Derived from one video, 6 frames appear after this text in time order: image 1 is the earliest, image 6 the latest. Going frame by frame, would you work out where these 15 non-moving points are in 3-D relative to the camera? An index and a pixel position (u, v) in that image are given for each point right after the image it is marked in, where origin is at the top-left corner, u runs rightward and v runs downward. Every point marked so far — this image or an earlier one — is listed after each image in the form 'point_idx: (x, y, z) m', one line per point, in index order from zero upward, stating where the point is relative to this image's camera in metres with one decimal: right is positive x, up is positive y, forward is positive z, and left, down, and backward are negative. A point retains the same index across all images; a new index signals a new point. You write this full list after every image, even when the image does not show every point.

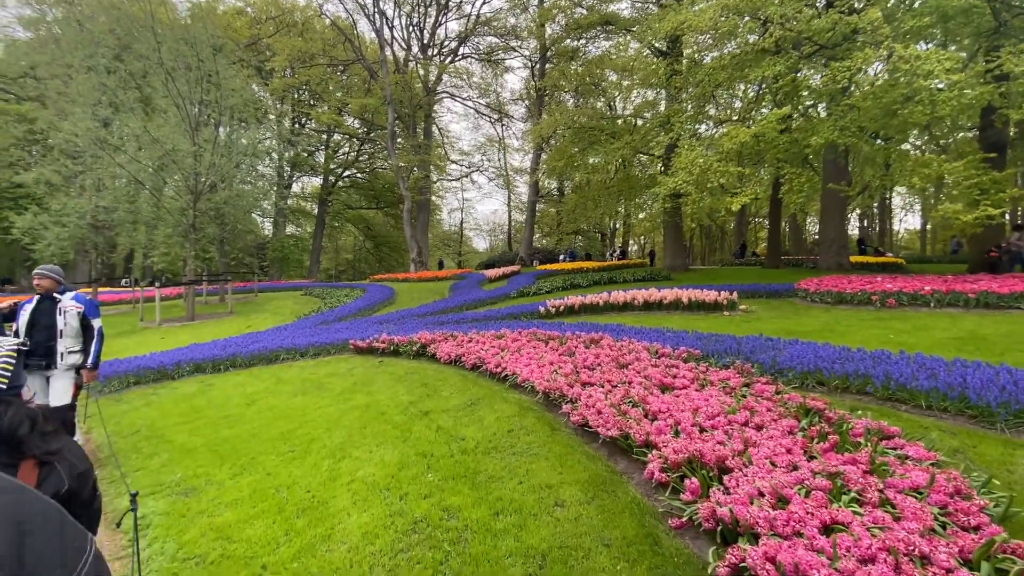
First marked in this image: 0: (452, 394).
0: (-0.8, -1.5, +6.5) m
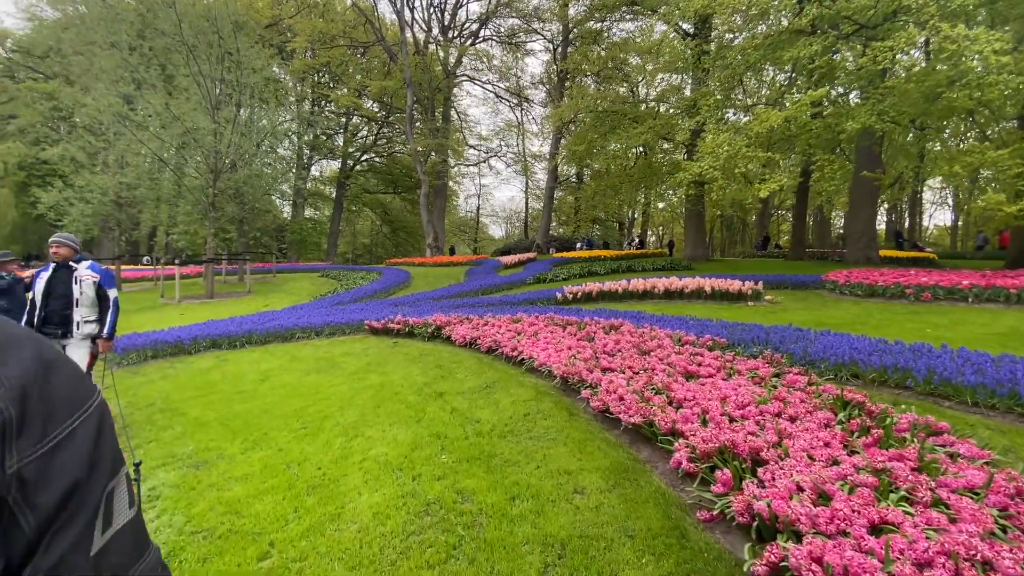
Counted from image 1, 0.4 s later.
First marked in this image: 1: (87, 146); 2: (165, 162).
0: (-0.6, -1.2, +6.4) m
1: (-17.1, +5.7, +19.0) m
2: (-12.4, +4.5, +16.8) m
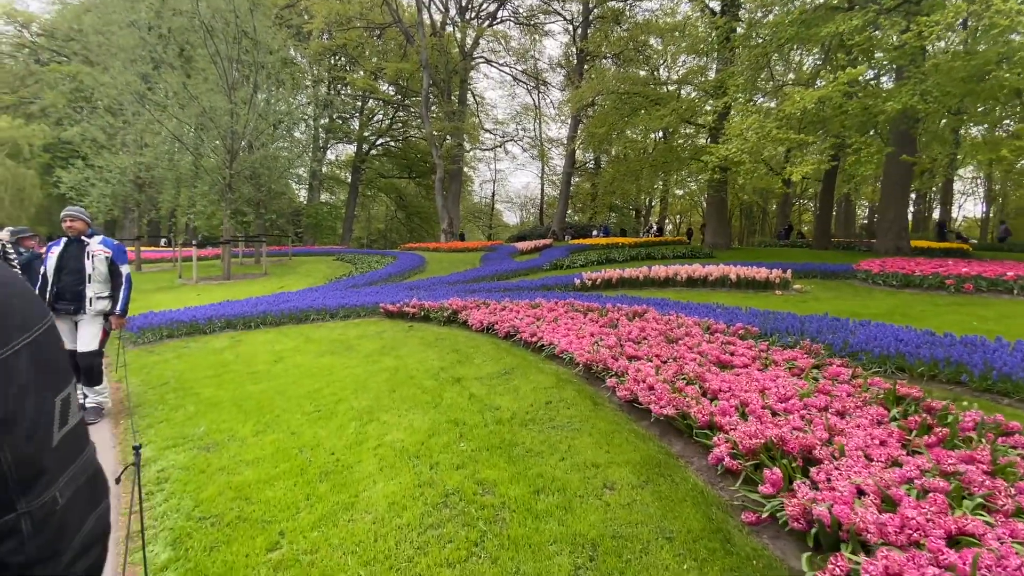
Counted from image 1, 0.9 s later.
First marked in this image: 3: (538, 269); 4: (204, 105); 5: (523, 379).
0: (-0.4, -1.0, +6.2) m
1: (-16.4, +6.5, +19.0) m
2: (-11.7, +5.2, +16.7) m
3: (+0.9, +0.7, +16.2) m
4: (-10.6, +6.3, +16.2) m
5: (+0.1, -1.0, +5.4) m
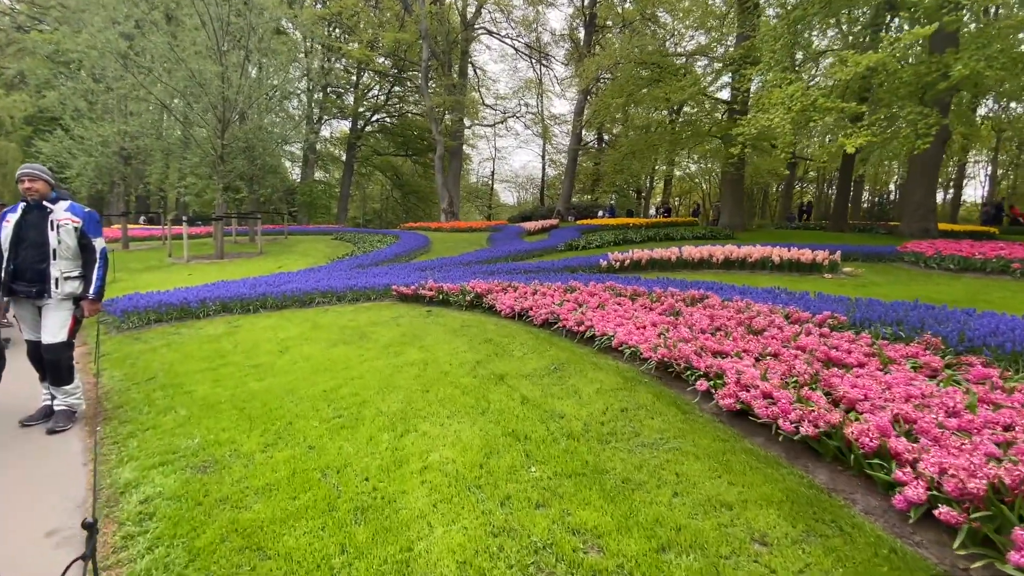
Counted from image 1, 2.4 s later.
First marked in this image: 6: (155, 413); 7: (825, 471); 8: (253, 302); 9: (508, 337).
0: (+0.2, -0.7, +5.3) m
1: (-16.0, +7.3, +17.7) m
2: (-11.3, +5.9, +15.5) m
3: (+1.3, +1.3, +15.3) m
4: (-10.2, +6.9, +14.9) m
5: (+0.7, -0.9, +4.5) m
6: (-3.3, -1.2, +4.3) m
7: (+1.9, -1.1, +2.8) m
8: (-4.5, -0.2, +8.2) m
9: (0.0, -0.6, +5.9) m
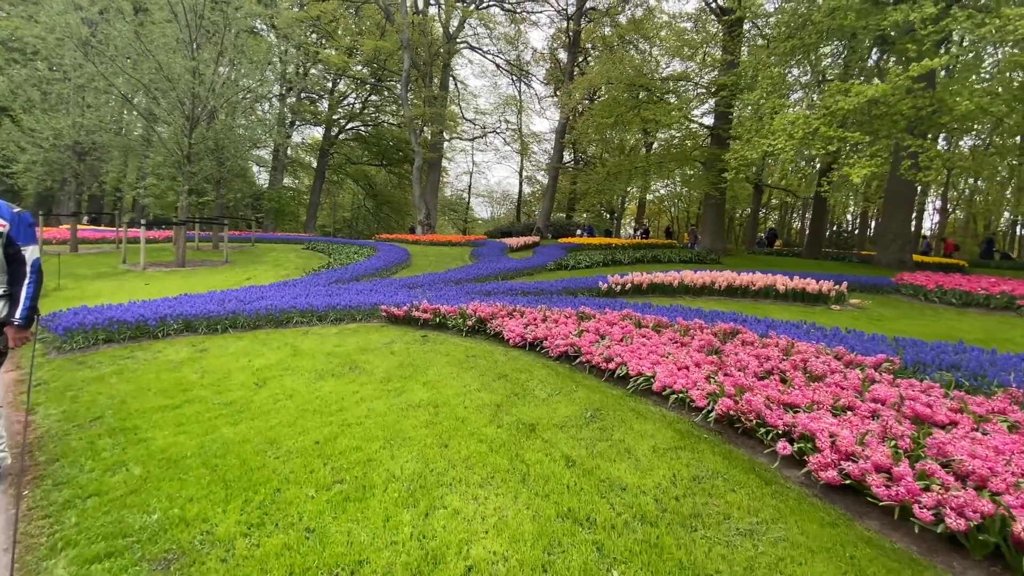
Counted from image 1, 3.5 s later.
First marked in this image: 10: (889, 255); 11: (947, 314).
0: (+0.4, -1.1, +4.6) m
1: (-16.3, +7.1, +16.2) m
2: (-11.5, +5.6, +14.2) m
3: (+0.9, +0.6, +14.7) m
4: (-10.3, +6.6, +13.8) m
5: (+0.9, -1.2, +3.8) m
6: (-3.0, -1.3, +3.4) m
7: (+2.2, -1.4, +2.2) m
8: (-4.4, -0.5, +7.2) m
9: (+0.2, -0.9, +5.2) m
10: (+14.6, +1.3, +18.0) m
11: (+8.1, -0.5, +8.8) m
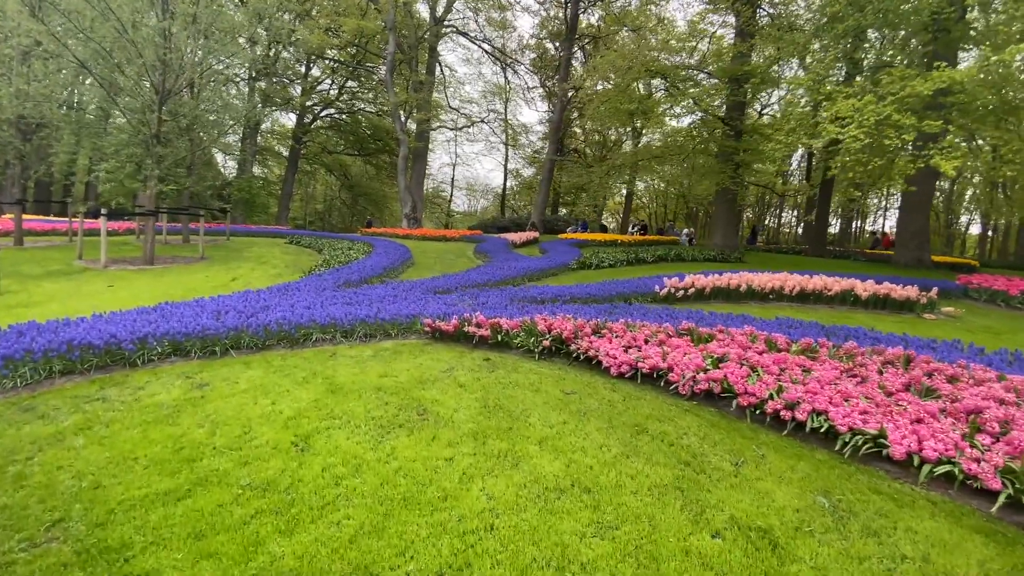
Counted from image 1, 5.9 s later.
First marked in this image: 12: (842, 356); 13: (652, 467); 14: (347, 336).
0: (+1.6, -1.2, +3.2) m
1: (-15.8, +7.1, +13.7) m
2: (-10.9, +5.5, +12.1) m
3: (+1.5, +0.6, +13.4) m
4: (-9.7, +6.6, +11.7) m
5: (+2.2, -1.3, +2.5) m
6: (-1.8, -1.5, +1.9) m
7: (+3.6, -1.6, +1.0) m
8: (-3.4, -0.6, +5.6) m
9: (+1.3, -1.1, +3.9) m
10: (+15.0, +1.3, +17.5) m
11: (+9.0, -0.6, +7.9) m
12: (+3.2, -0.6, +4.7) m
13: (+1.0, -1.2, +3.2) m
14: (-2.2, -0.6, +6.3) m
